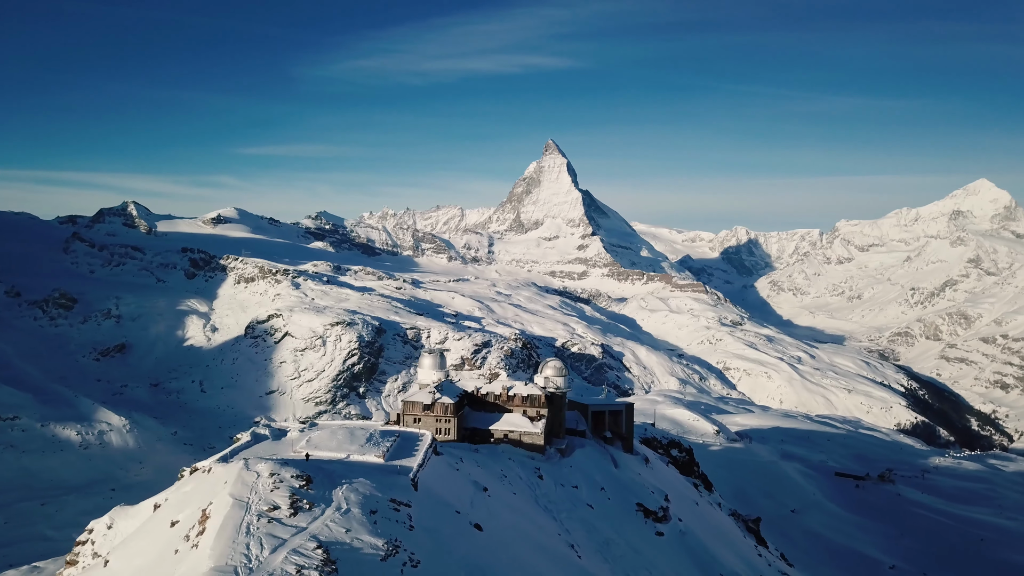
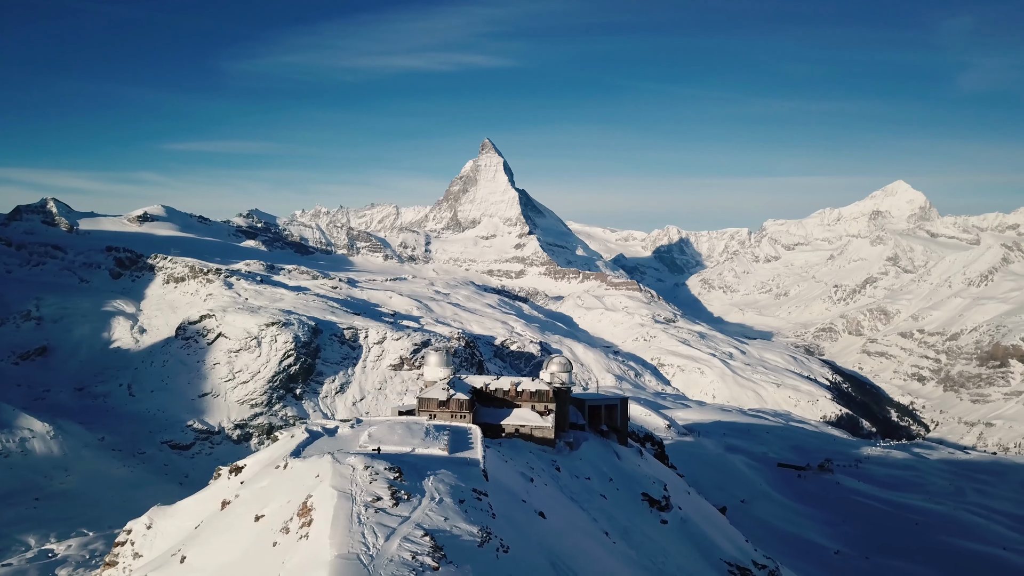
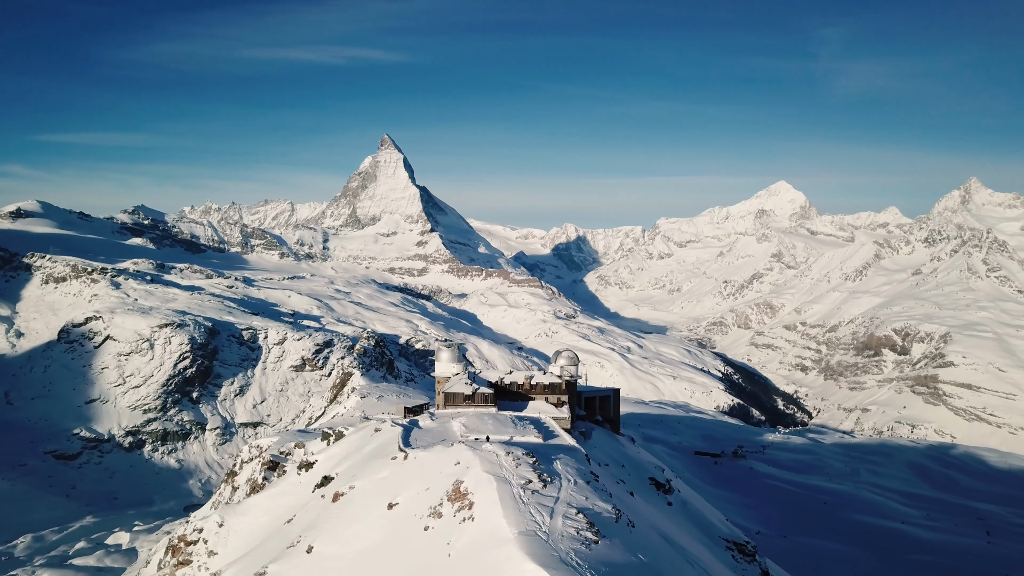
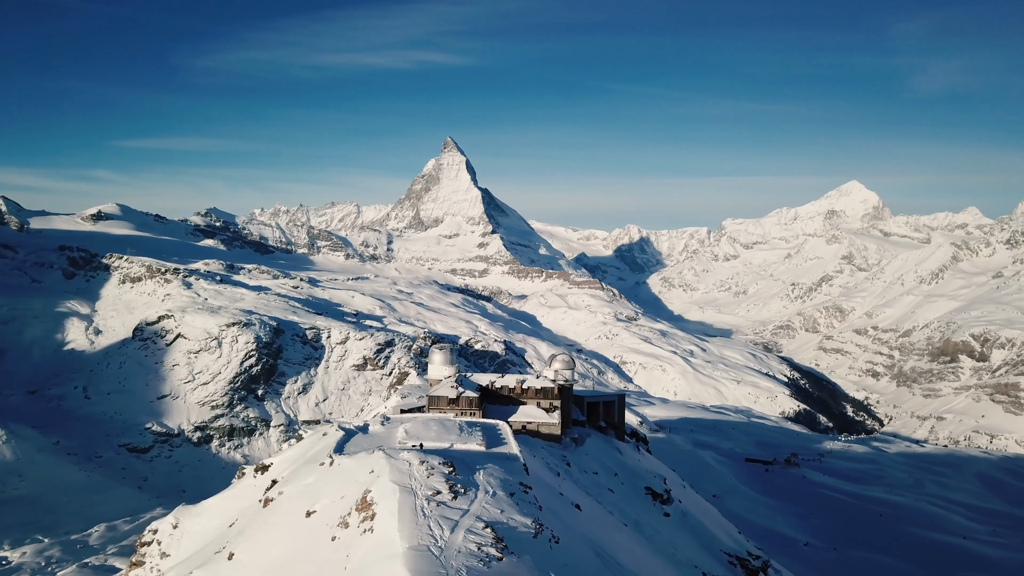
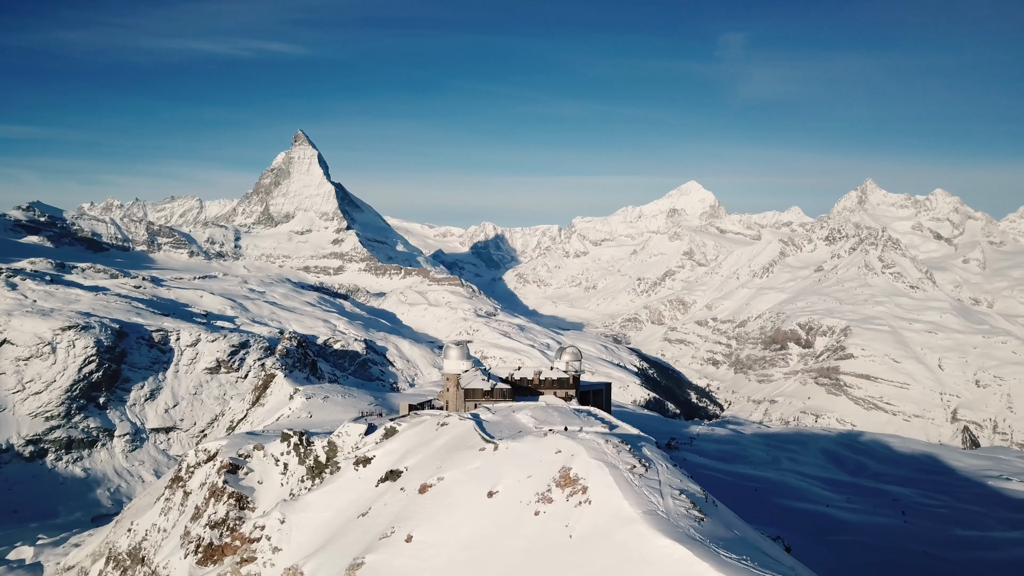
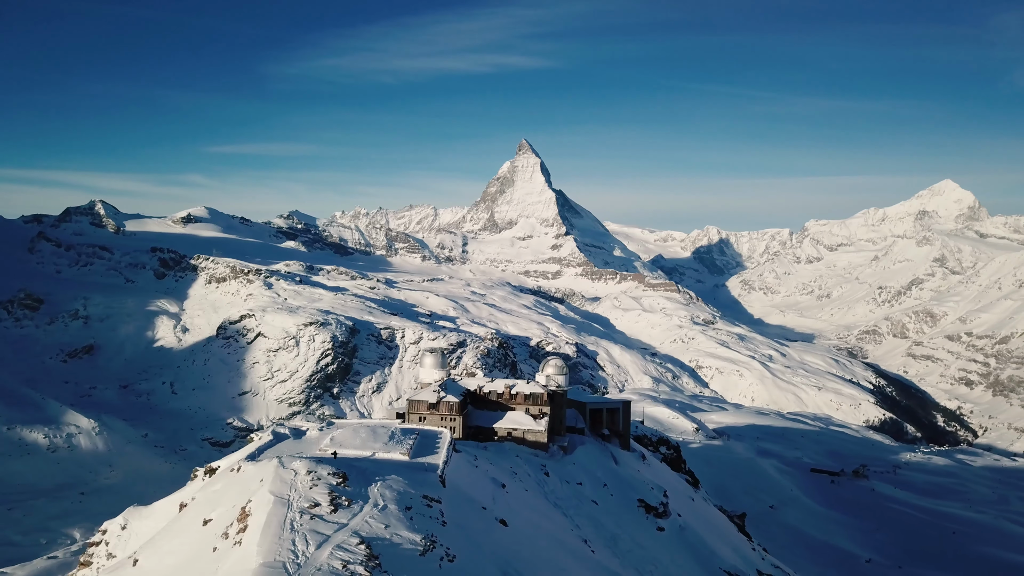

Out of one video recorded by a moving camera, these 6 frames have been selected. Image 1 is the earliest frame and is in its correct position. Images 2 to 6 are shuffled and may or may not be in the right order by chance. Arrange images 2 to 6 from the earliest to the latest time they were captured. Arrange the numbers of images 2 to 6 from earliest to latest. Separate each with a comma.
6, 2, 4, 3, 5
